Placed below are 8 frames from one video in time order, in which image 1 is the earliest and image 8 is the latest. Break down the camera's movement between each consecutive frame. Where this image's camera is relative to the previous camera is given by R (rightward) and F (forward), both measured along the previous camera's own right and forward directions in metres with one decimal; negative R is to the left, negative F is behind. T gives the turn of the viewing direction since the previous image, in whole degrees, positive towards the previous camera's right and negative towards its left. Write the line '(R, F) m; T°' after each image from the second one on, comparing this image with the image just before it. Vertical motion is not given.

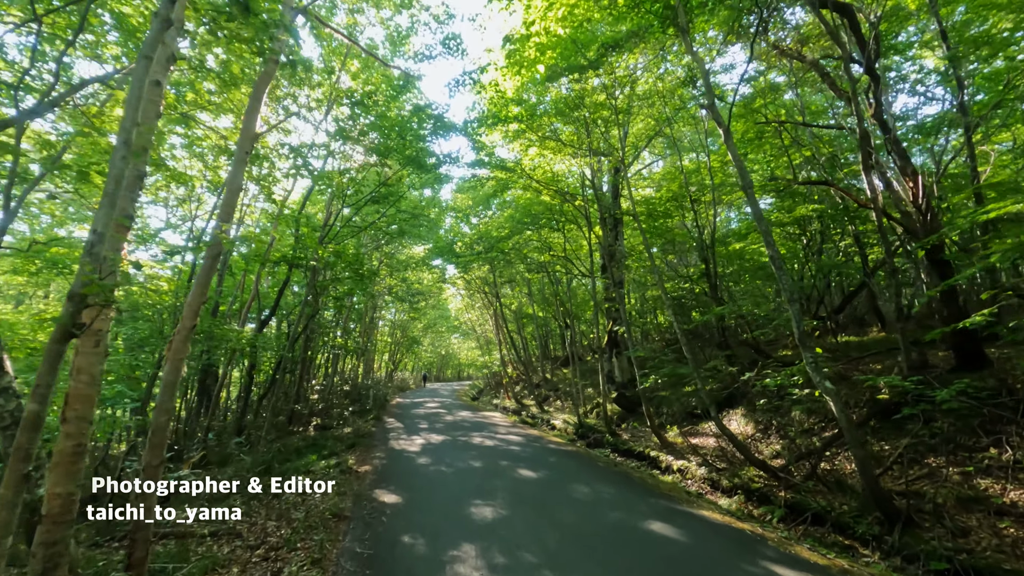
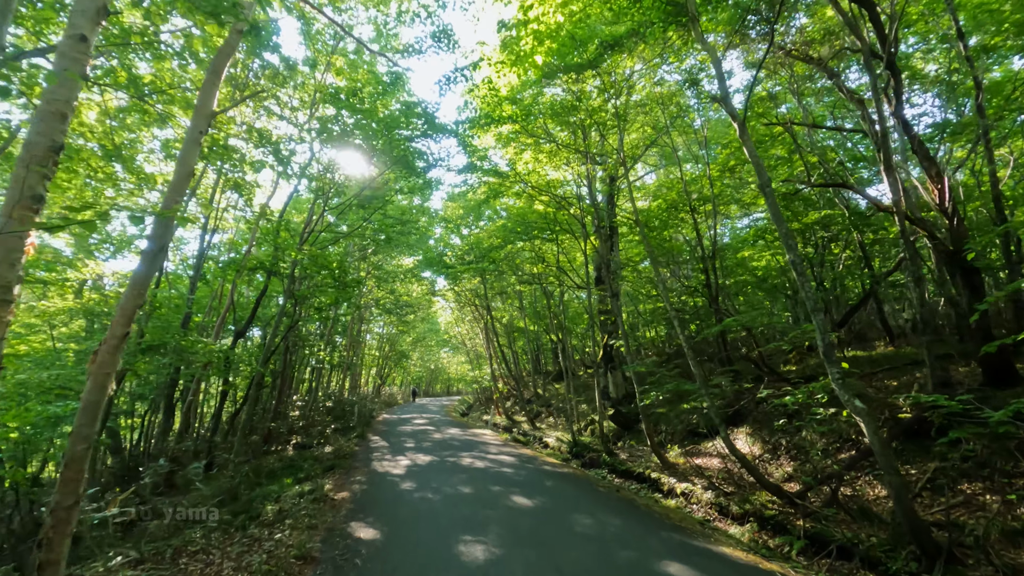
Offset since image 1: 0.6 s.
(0.0, +0.6) m; +1°
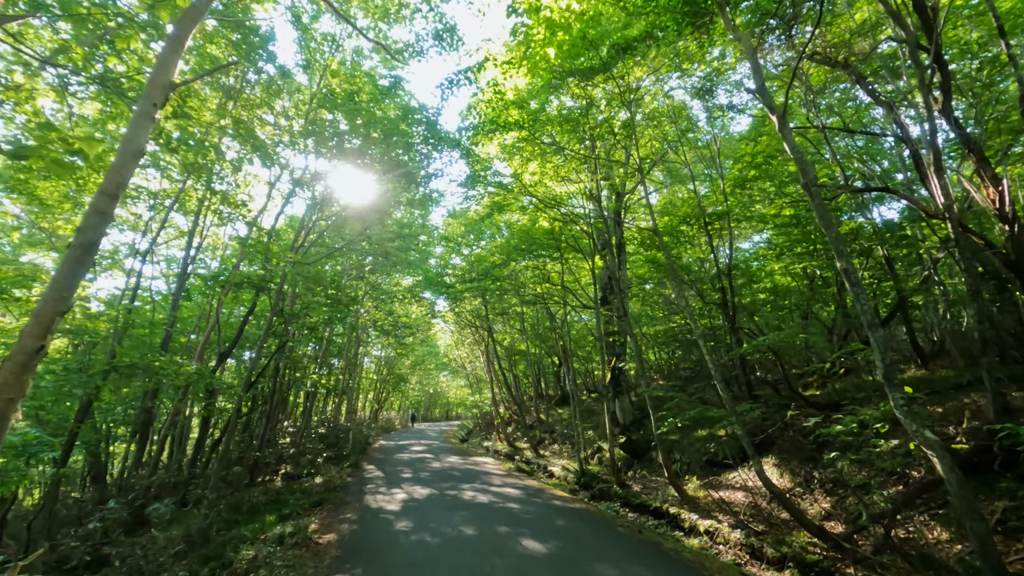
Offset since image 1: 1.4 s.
(-0.1, +0.7) m; 0°
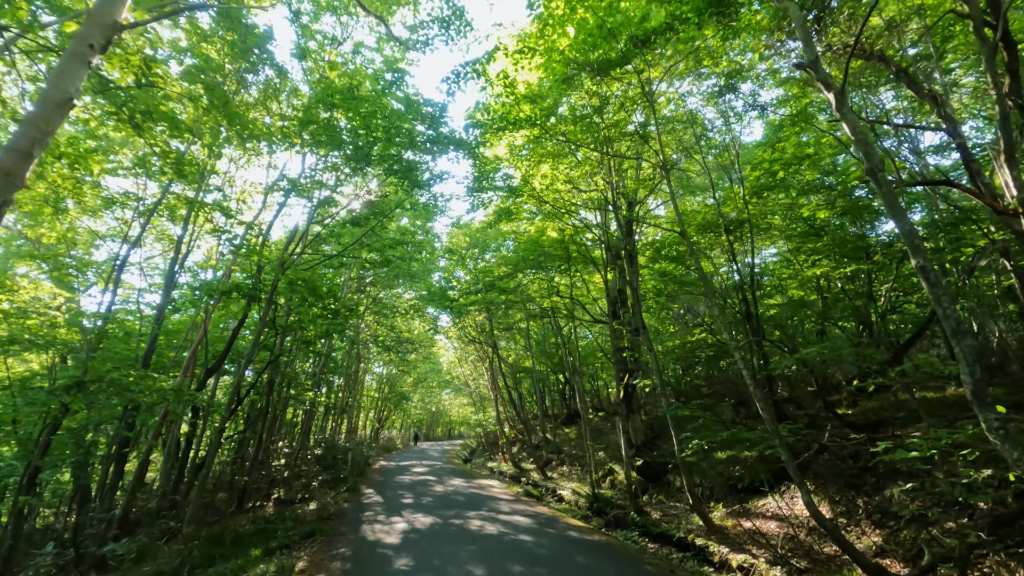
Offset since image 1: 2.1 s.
(-0.1, +0.7) m; 0°
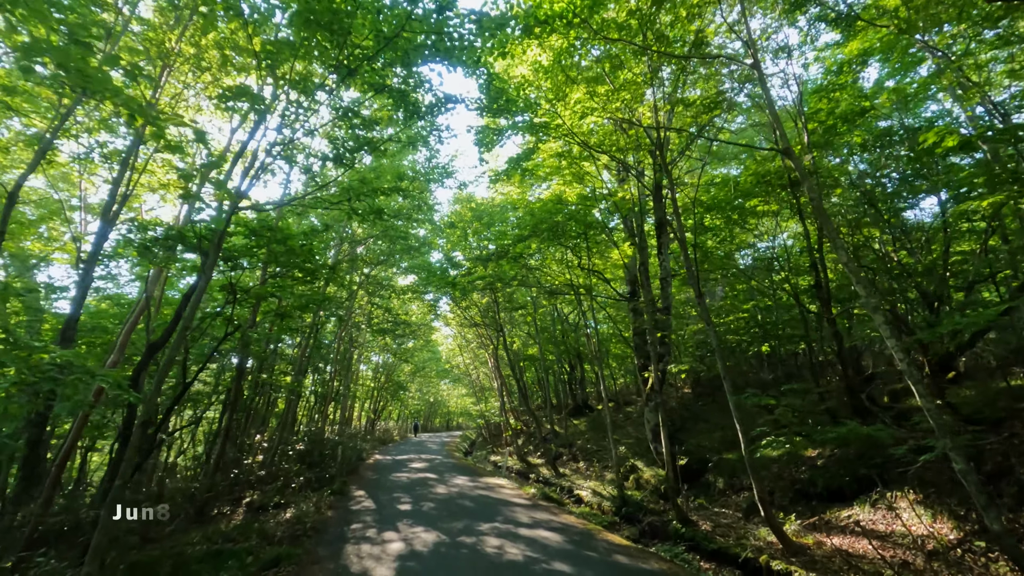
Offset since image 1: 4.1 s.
(-0.4, +1.9) m; 0°
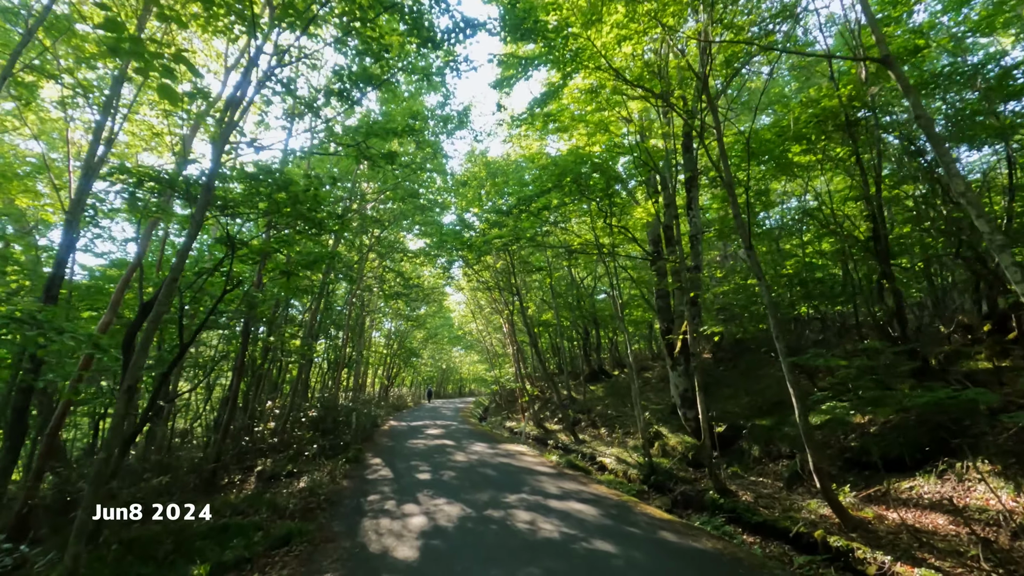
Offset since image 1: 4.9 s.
(-0.2, +0.7) m; -1°
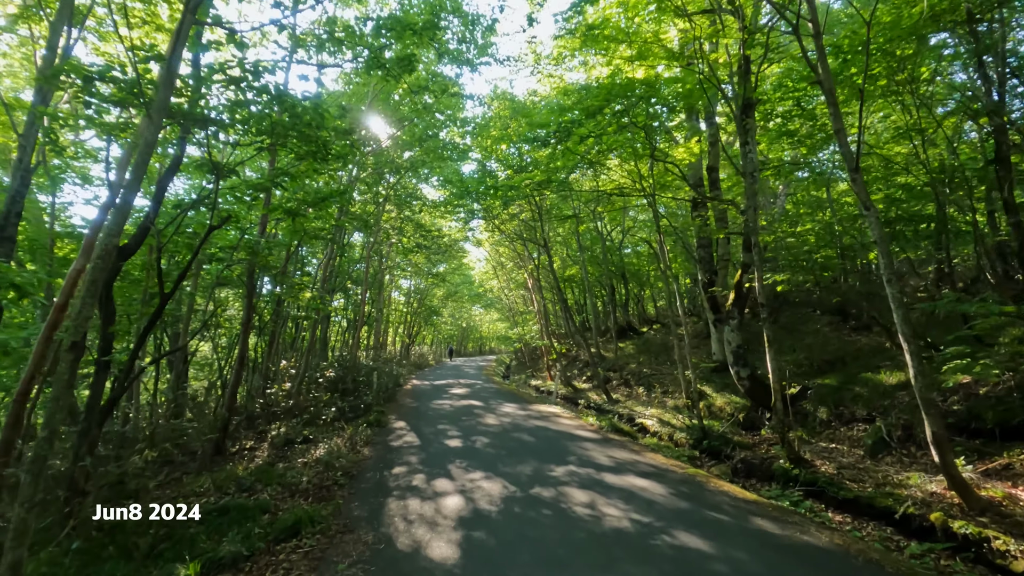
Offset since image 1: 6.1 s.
(-0.3, +1.2) m; -2°
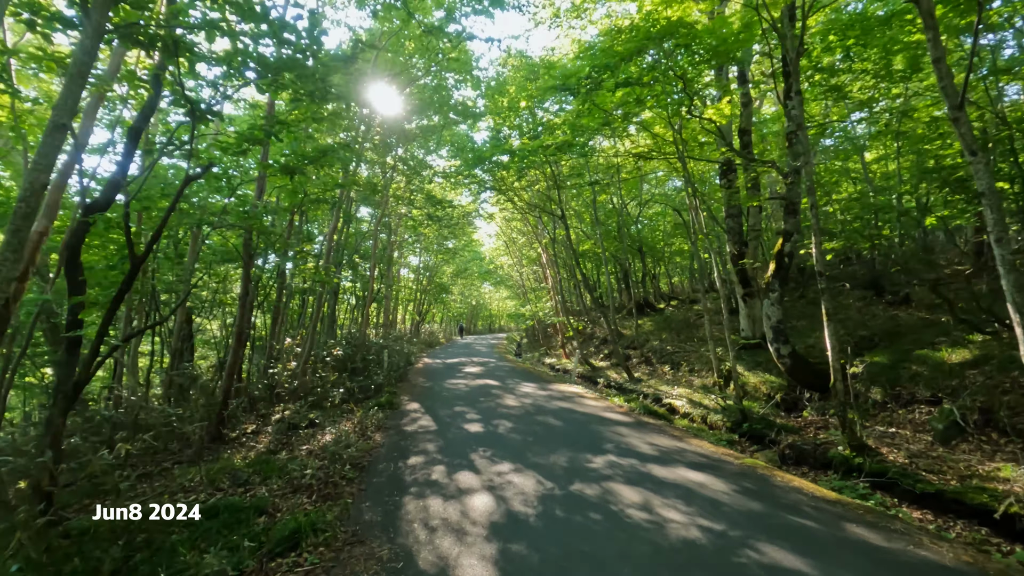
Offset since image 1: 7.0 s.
(-0.2, +0.8) m; -1°
